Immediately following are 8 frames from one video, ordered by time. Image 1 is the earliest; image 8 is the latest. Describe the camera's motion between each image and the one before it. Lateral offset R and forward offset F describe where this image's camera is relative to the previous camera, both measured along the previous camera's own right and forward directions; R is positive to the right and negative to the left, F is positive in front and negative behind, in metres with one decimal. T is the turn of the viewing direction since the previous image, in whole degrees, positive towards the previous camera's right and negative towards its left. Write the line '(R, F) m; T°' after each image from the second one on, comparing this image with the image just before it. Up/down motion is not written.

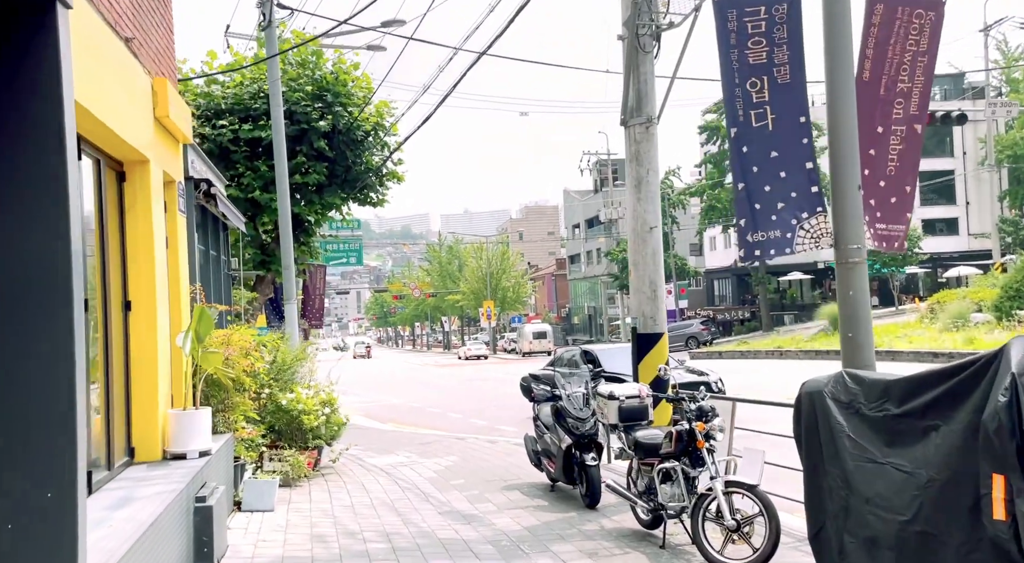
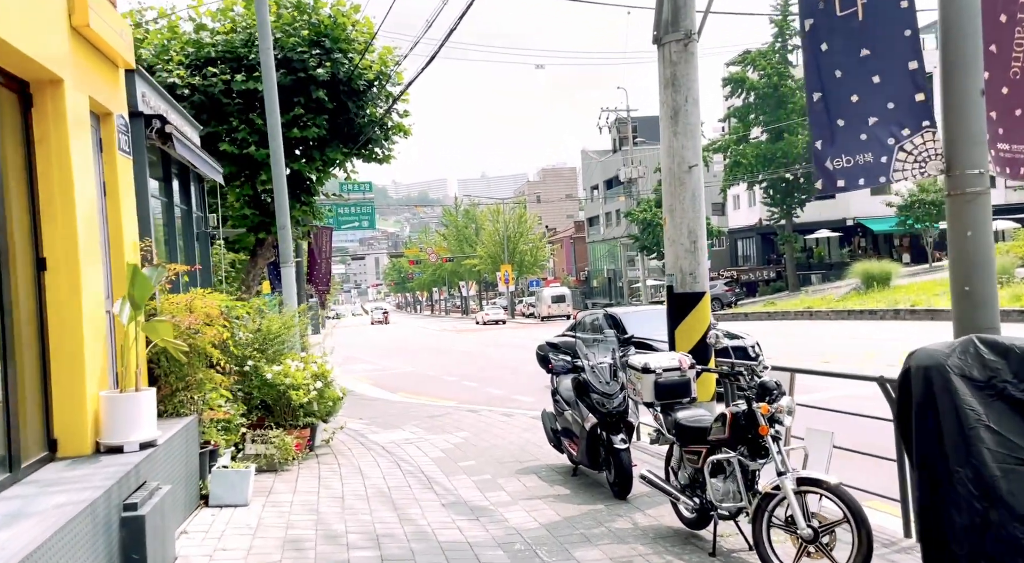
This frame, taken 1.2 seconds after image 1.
(0.0, +1.5) m; -1°
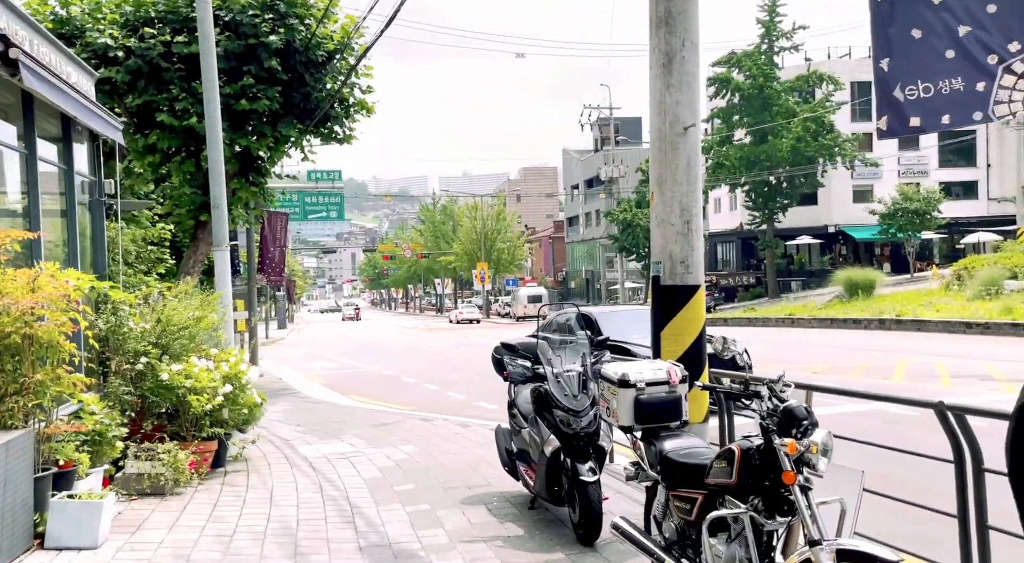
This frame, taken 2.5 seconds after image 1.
(+0.2, +1.8) m; +1°
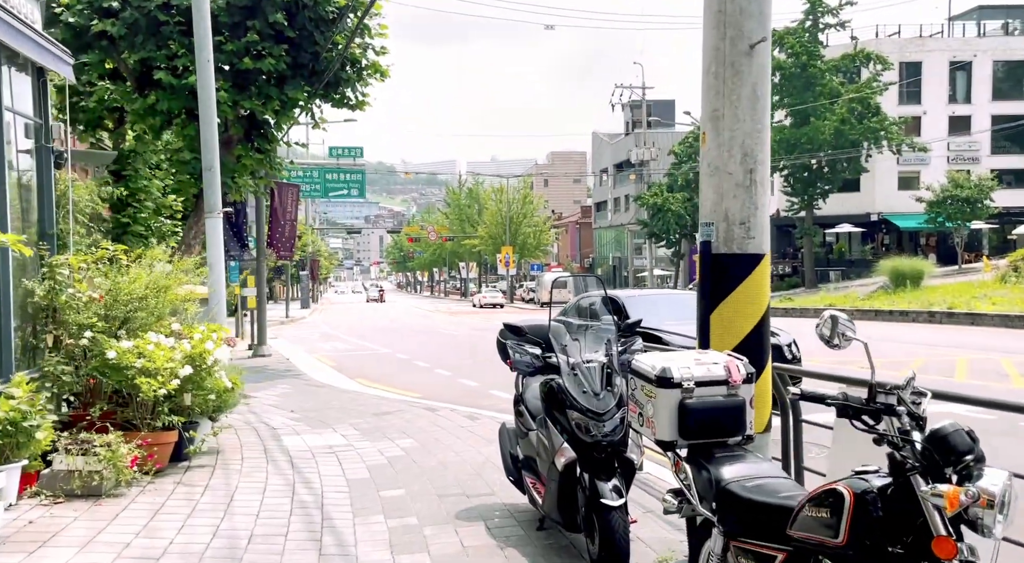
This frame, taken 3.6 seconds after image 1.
(+0.1, +1.5) m; -2°
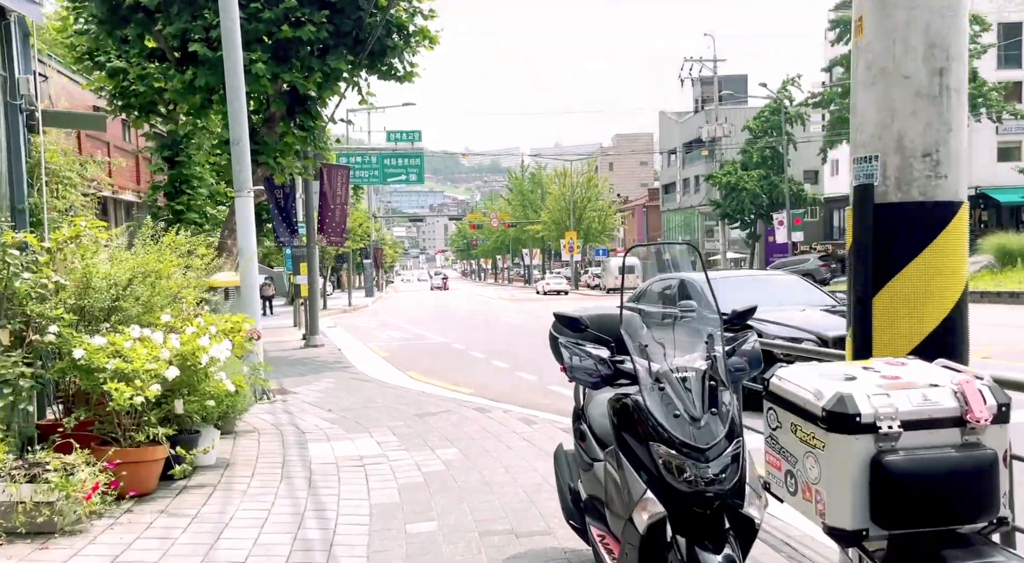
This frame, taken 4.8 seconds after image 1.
(0.0, +1.6) m; -4°
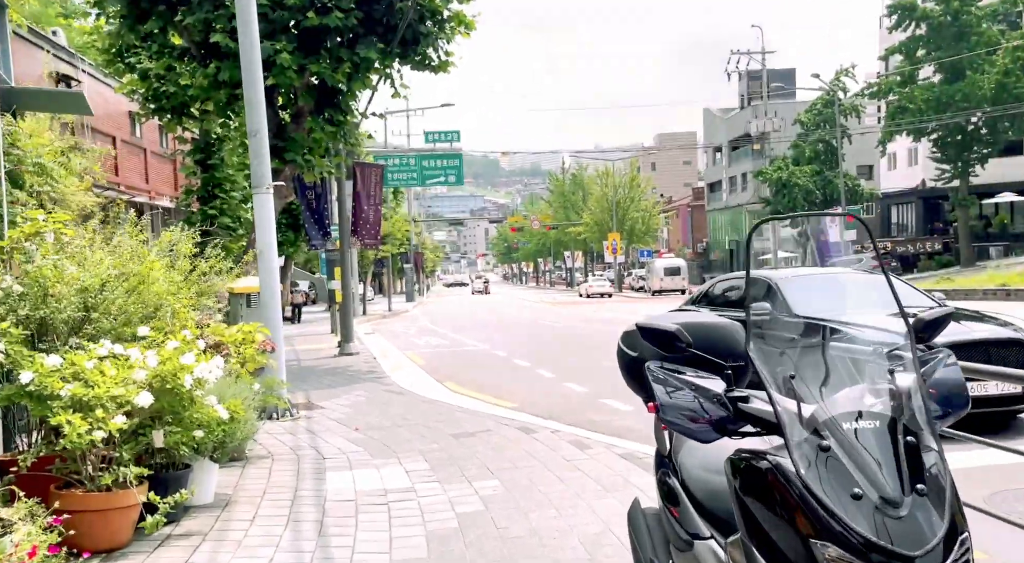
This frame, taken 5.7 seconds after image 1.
(-0.1, +1.3) m; -2°
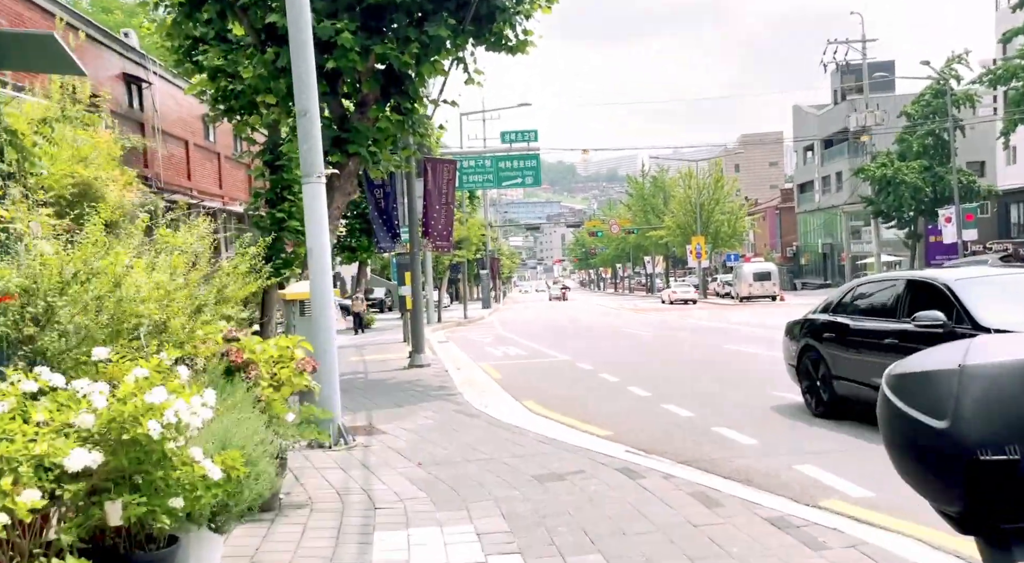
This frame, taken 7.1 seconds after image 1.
(-0.2, +1.8) m; -4°
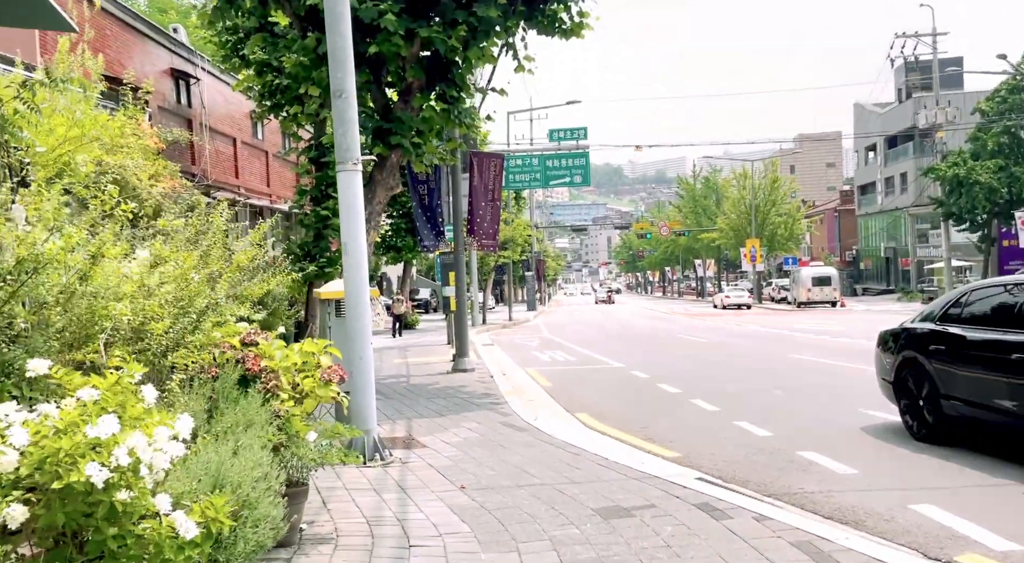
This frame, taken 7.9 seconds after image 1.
(-0.1, +1.1) m; -3°
